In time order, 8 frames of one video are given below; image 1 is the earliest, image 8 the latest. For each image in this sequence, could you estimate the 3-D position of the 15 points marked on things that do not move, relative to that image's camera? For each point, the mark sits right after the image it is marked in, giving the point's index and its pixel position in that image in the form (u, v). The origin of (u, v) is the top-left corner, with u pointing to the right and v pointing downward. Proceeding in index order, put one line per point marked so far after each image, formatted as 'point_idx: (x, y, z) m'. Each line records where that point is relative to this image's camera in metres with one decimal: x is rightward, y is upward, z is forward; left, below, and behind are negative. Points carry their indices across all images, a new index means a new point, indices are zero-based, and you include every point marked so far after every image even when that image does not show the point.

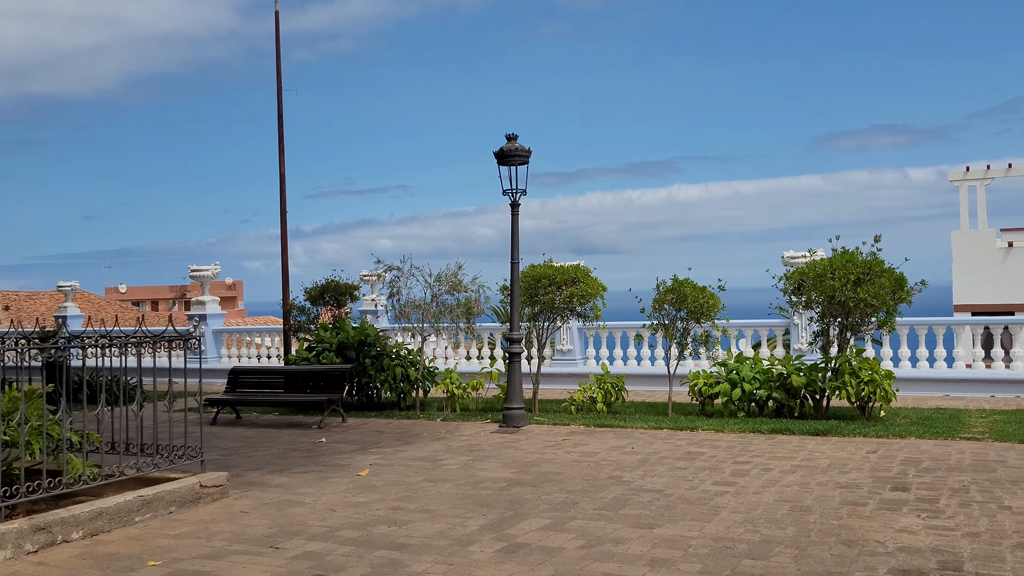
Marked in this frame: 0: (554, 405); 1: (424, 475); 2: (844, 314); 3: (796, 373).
0: (+0.6, -1.6, +12.9) m
1: (-0.7, -1.5, +7.8) m
2: (+3.9, -0.3, +11.1) m
3: (+3.4, -1.0, +11.2) m
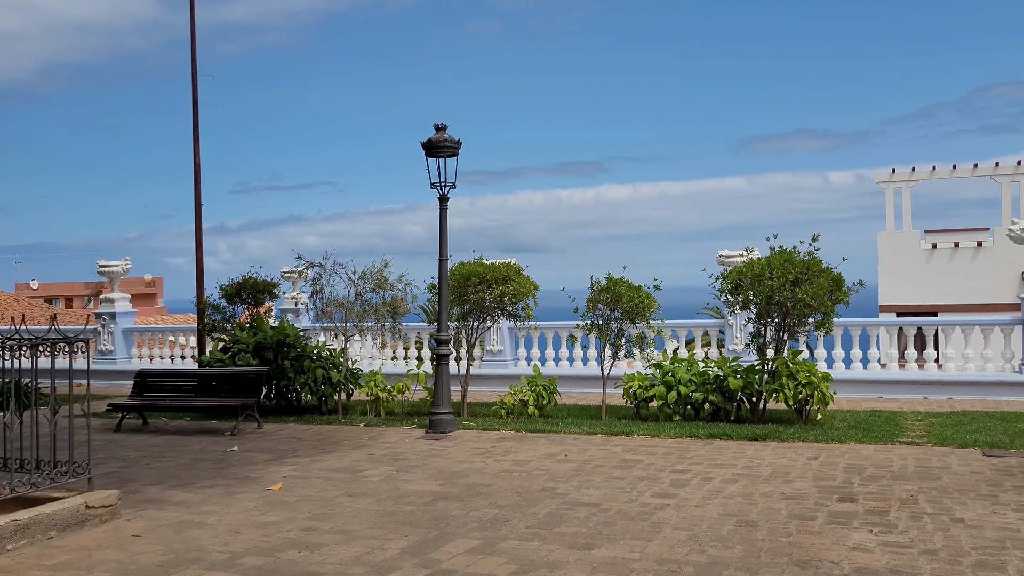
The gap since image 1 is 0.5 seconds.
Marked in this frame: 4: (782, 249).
0: (-0.4, -1.6, +12.4) m
1: (-1.3, -1.5, +7.2) m
2: (+3.1, -0.3, +10.8) m
3: (+2.5, -1.0, +10.9) m
4: (+3.1, +0.4, +11.0) m
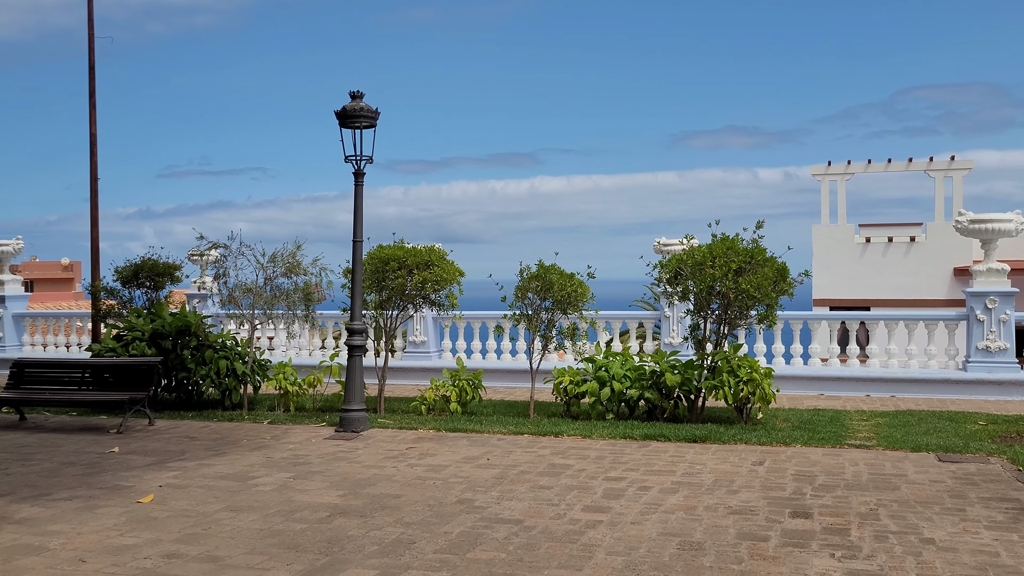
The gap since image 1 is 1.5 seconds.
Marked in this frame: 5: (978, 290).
0: (-1.3, -1.4, +11.4) m
1: (-1.9, -1.4, +6.2) m
2: (+2.3, -0.2, +10.1) m
3: (+1.7, -0.9, +10.1) m
4: (+2.3, +0.6, +10.2) m
5: (+5.7, 0.0, +11.6) m
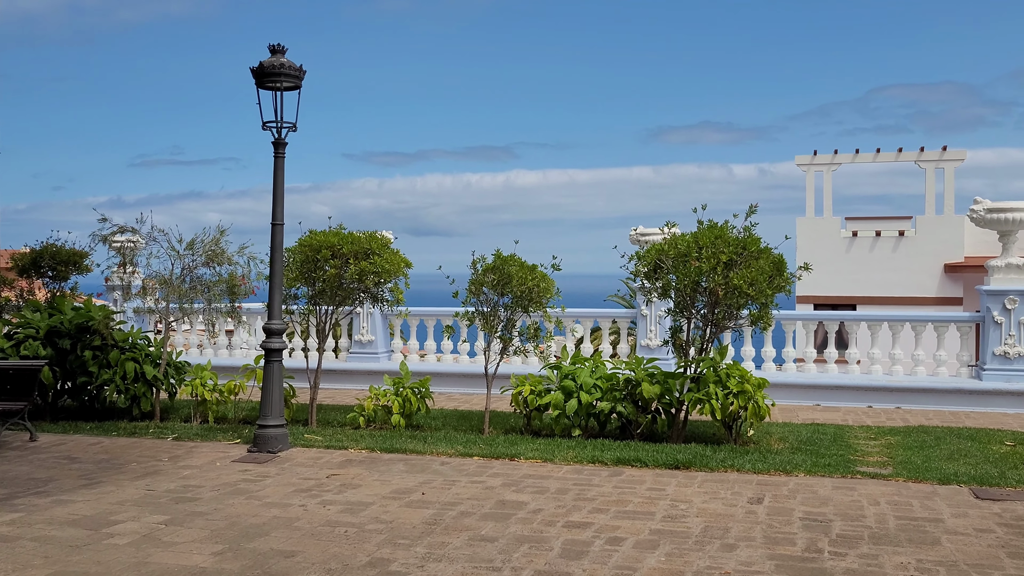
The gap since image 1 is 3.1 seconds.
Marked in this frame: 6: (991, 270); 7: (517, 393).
0: (-1.8, -1.3, +9.9) m
1: (-2.2, -1.3, +4.6) m
2: (+1.8, -0.2, +8.6) m
3: (+1.2, -0.8, +8.7) m
4: (+1.8, +0.6, +8.8) m
5: (+5.2, 0.0, +10.2) m
6: (+5.3, +0.2, +10.4) m
7: (0.0, -1.0, +9.1) m
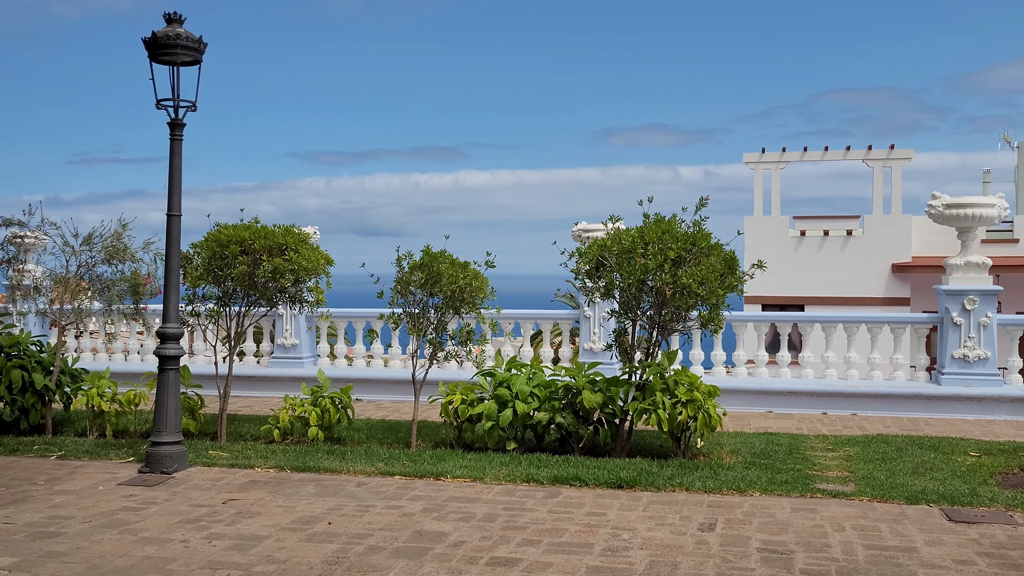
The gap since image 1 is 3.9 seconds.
0: (-2.5, -1.3, +9.0) m
1: (-2.6, -1.3, +3.7) m
2: (+1.2, -0.2, +7.9) m
3: (+0.6, -0.8, +7.9) m
4: (+1.2, +0.6, +8.1) m
5: (+4.5, 0.0, +9.7) m
6: (+4.6, +0.2, +9.9) m
7: (-0.6, -1.0, +8.3) m
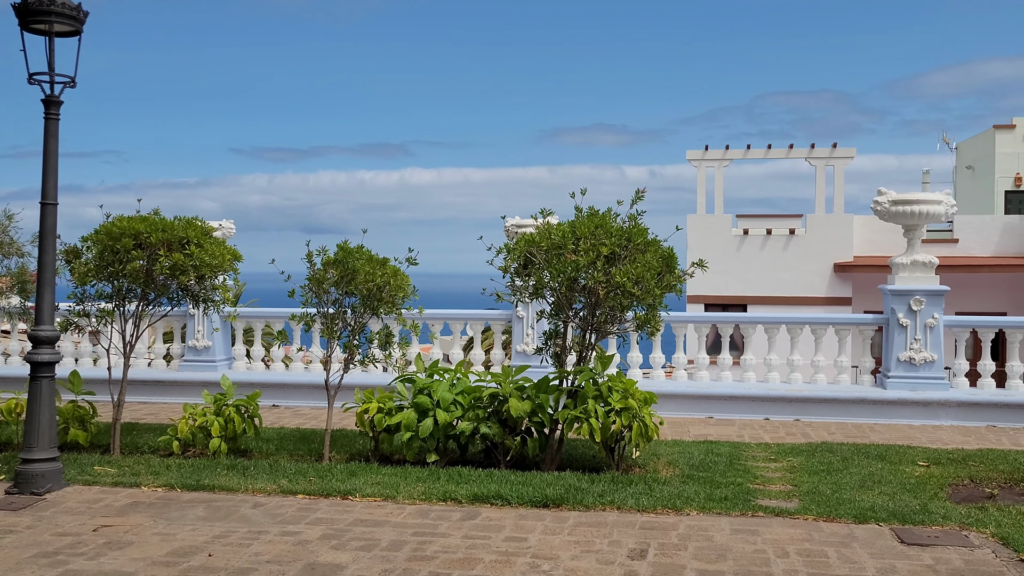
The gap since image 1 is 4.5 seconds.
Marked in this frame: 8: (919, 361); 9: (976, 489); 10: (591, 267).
0: (-3.1, -1.3, +8.2) m
1: (-3.0, -1.3, +2.9) m
2: (+0.6, -0.1, +7.3) m
3: (0.0, -0.8, +7.3) m
4: (+0.6, +0.6, +7.5) m
5: (+3.8, 0.0, +9.3) m
6: (+3.8, +0.2, +9.5) m
7: (-1.2, -1.0, +7.6) m
8: (+4.0, -0.7, +9.3) m
9: (+3.4, -1.5, +6.9) m
10: (+0.6, +0.2, +7.1) m
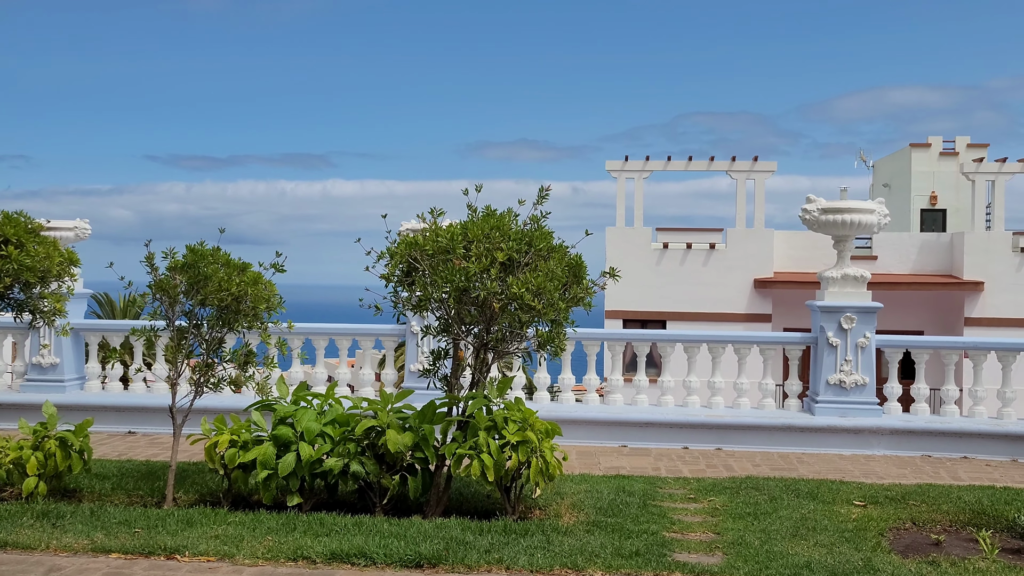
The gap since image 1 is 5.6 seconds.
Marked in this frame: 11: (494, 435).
0: (-4.0, -1.4, +6.8) m
1: (-3.4, -1.3, +1.6) m
2: (-0.2, -0.2, +6.3) m
3: (-0.8, -0.9, +6.2) m
4: (-0.2, +0.5, +6.4) m
5: (+2.9, -0.1, +8.5) m
6: (+2.9, +0.1, +8.7) m
7: (-2.0, -1.0, +6.4) m
8: (+3.0, -0.9, +8.5) m
9: (+2.6, -1.6, +6.0) m
10: (-0.2, +0.1, +6.0) m
11: (-0.1, -0.9, +6.1) m
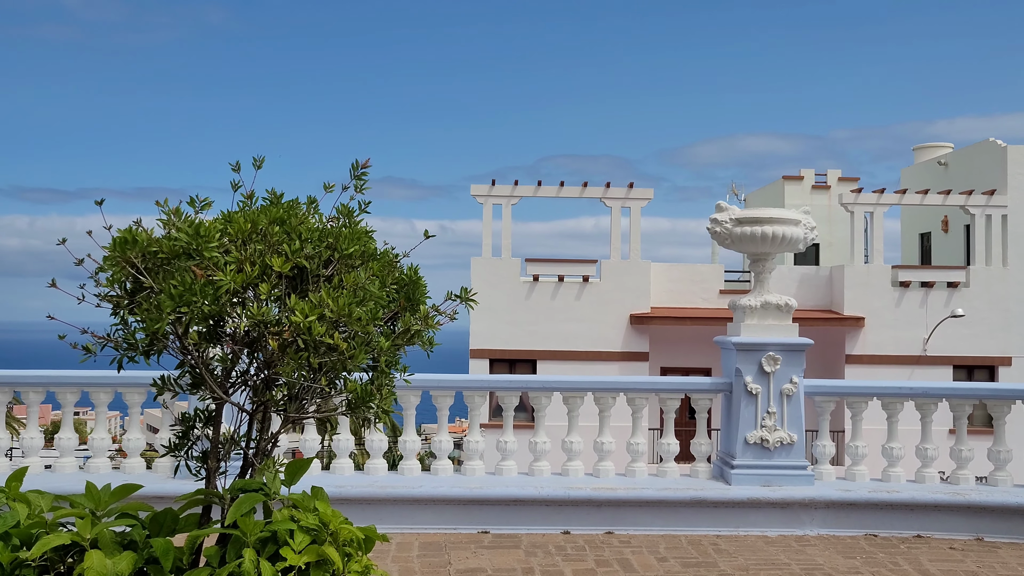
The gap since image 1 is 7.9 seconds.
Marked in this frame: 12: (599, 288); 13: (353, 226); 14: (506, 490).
0: (-4.9, -1.5, +3.9) m
1: (-3.6, -1.2, -1.2) m
2: (-1.1, -0.3, +4.0) m
3: (-1.6, -1.0, +3.8) m
4: (-1.1, +0.4, +4.2) m
5: (+1.7, -0.4, +6.6) m
6: (+1.6, -0.2, +6.8) m
7: (-2.9, -1.2, +3.8) m
8: (+1.8, -1.1, +6.6) m
9: (+1.7, -1.7, +4.0) m
10: (-1.0, 0.0, +3.8) m
11: (-1.0, -1.1, +3.8) m
12: (+1.7, 0.0, +18.8) m
13: (-0.7, +0.3, +4.1) m
14: (0.0, -1.4, +6.5) m
